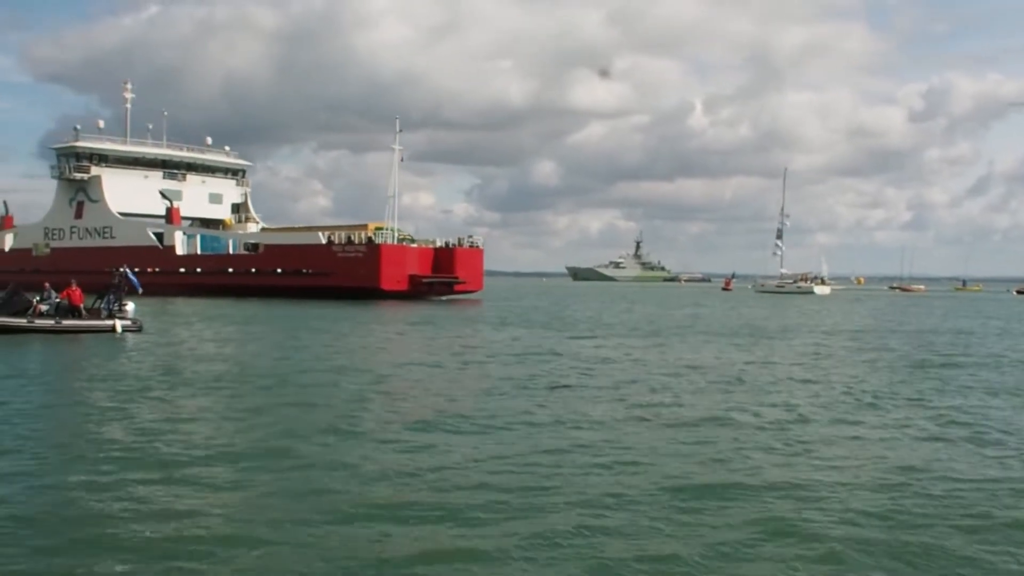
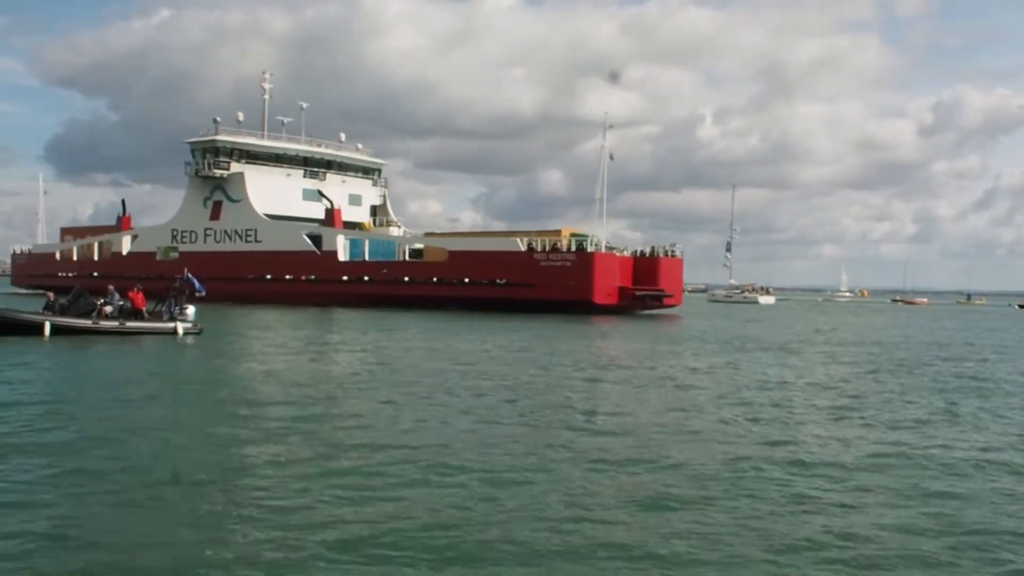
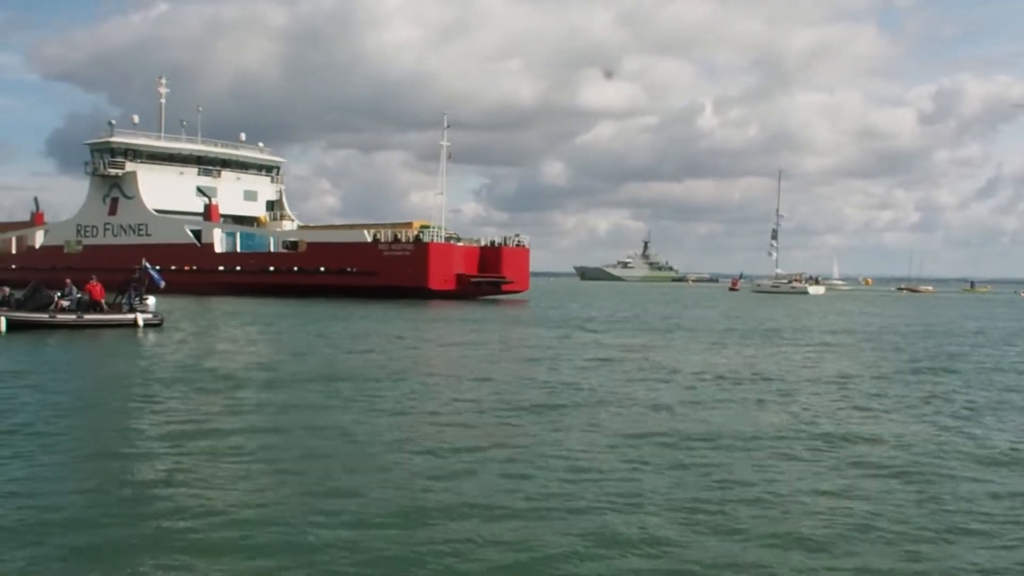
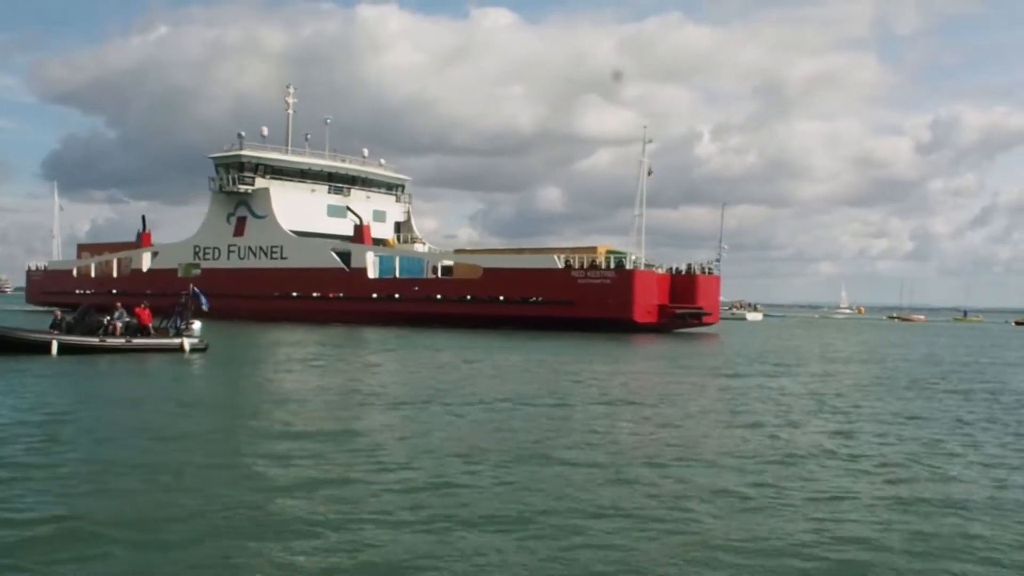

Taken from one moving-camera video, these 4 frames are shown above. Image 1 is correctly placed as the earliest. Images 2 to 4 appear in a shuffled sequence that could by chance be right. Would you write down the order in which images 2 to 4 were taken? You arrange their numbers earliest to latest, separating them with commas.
3, 2, 4
